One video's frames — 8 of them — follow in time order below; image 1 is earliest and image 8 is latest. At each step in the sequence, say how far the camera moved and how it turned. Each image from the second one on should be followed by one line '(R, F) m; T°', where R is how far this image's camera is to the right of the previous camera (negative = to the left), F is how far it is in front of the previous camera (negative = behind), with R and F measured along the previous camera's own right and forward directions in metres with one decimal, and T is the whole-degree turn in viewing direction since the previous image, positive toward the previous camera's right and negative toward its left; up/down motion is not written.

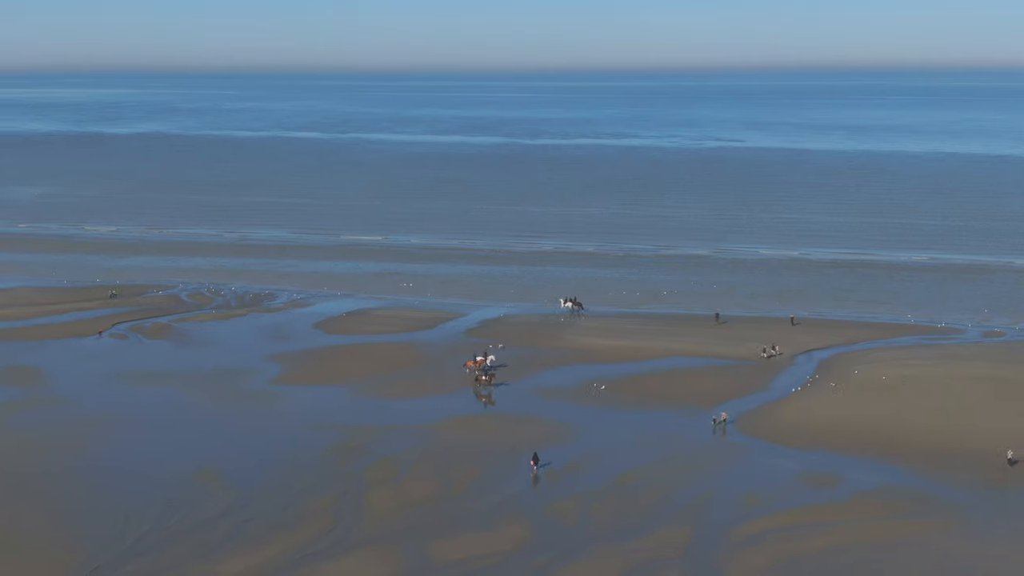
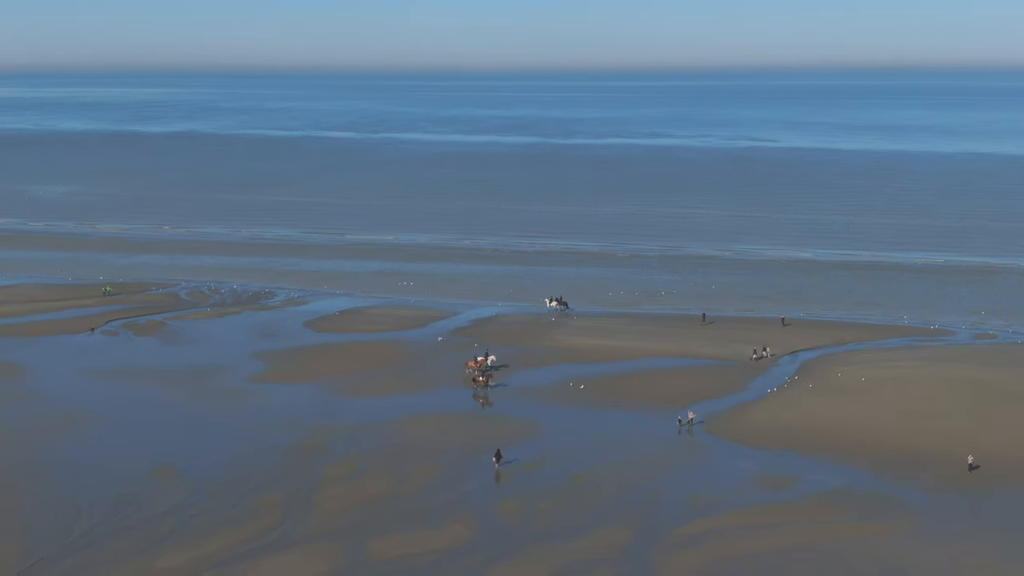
(+0.9, 0.0) m; -2°
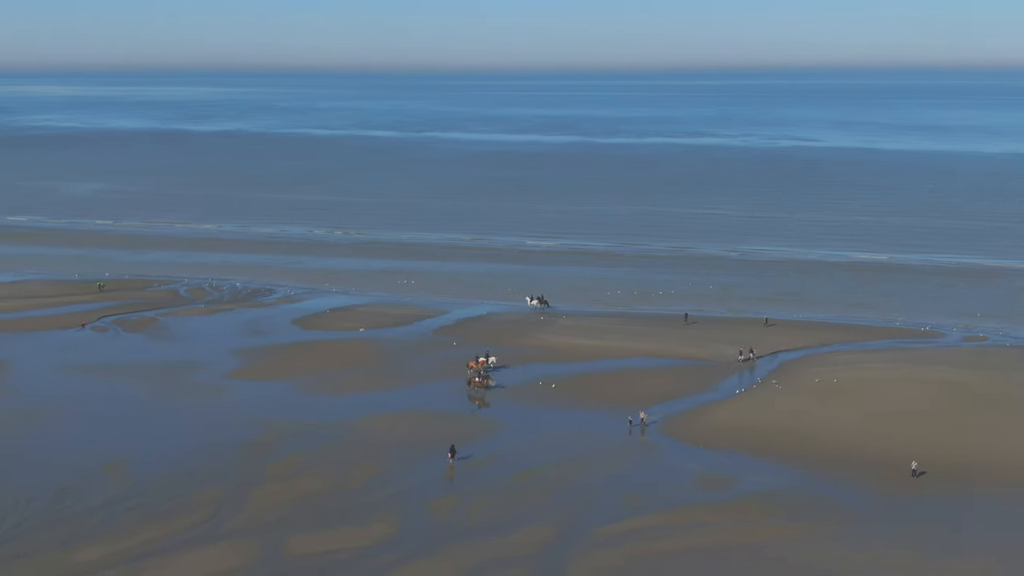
(+1.2, 0.0) m; -2°
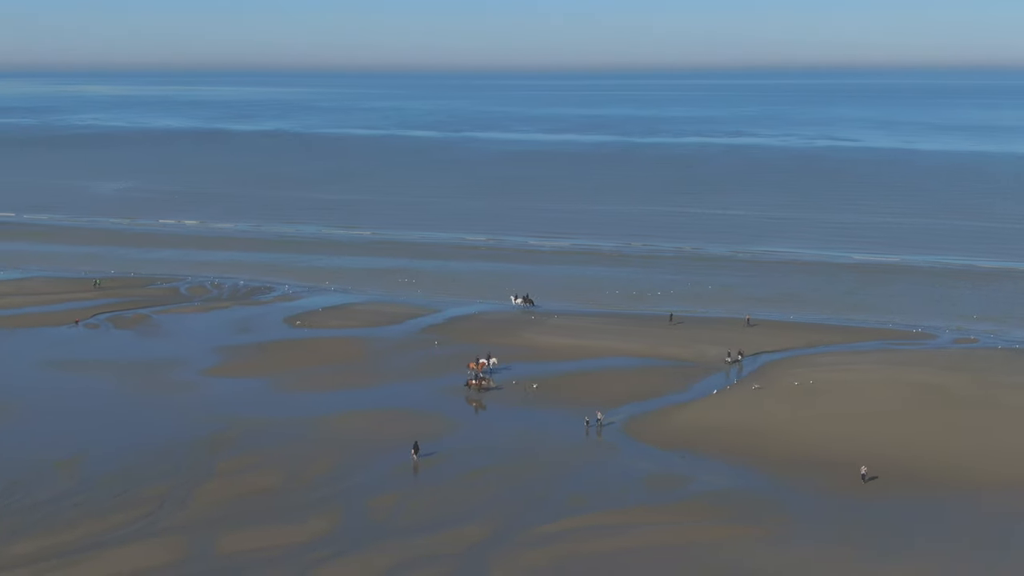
(+1.1, 0.0) m; -2°
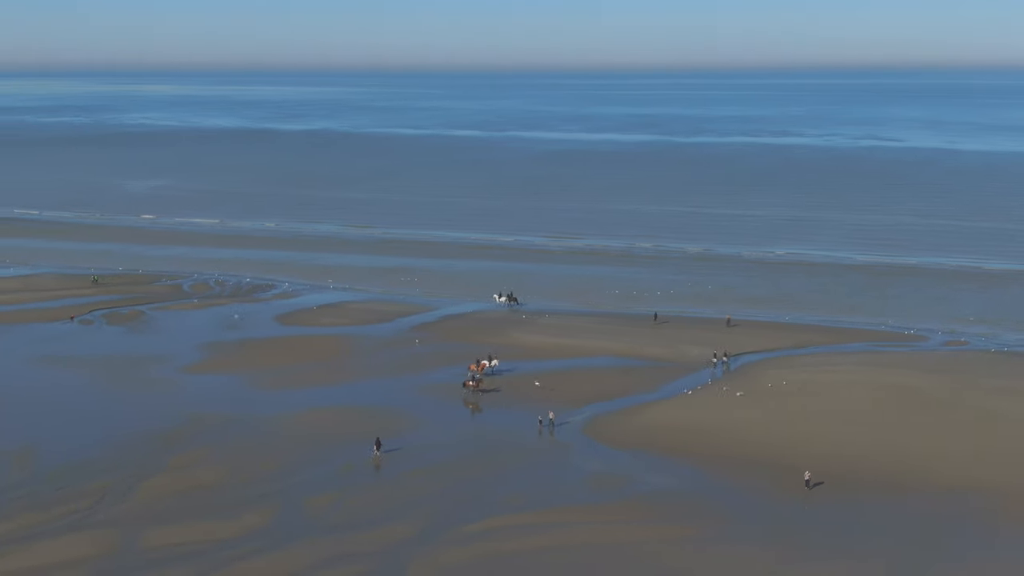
(+1.2, 0.0) m; -2°
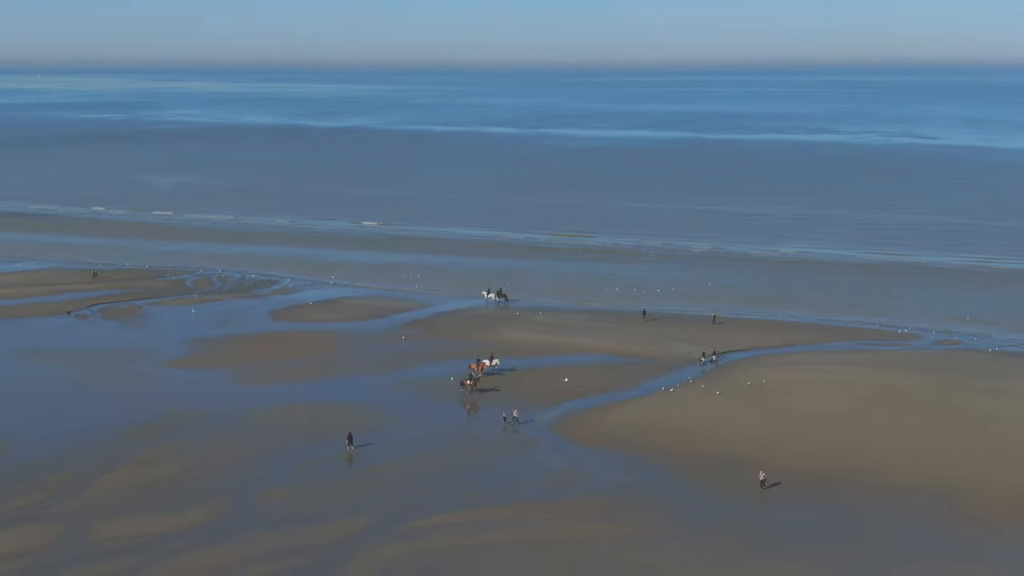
(+0.9, 0.0) m; -2°
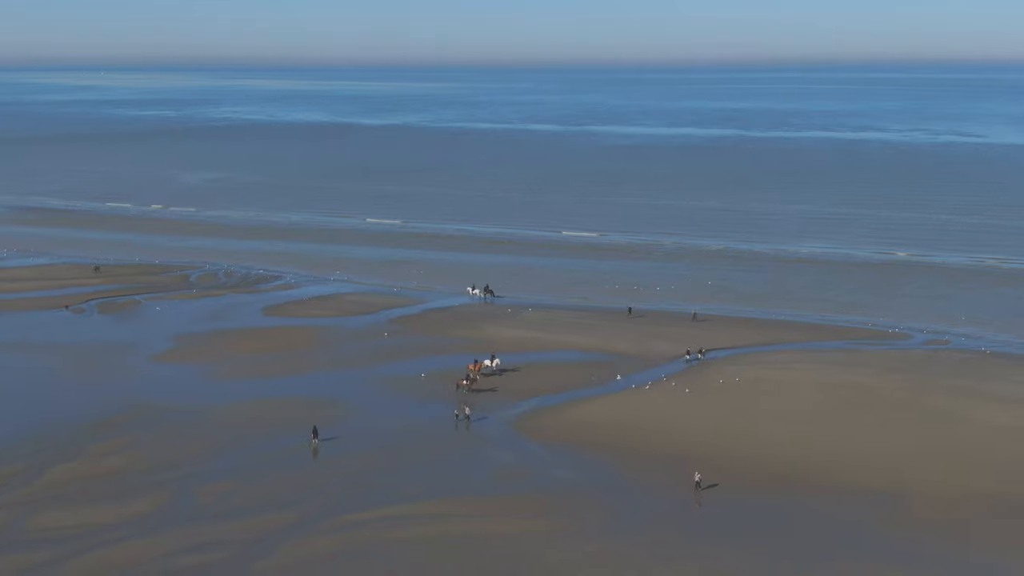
(+1.2, 0.0) m; -3°
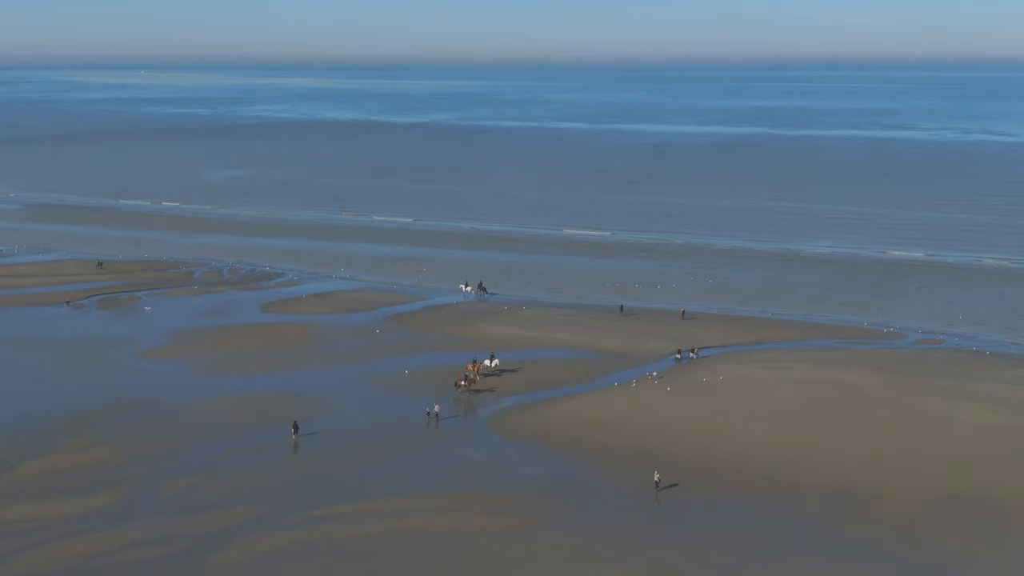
(+0.8, 0.0) m; -2°
